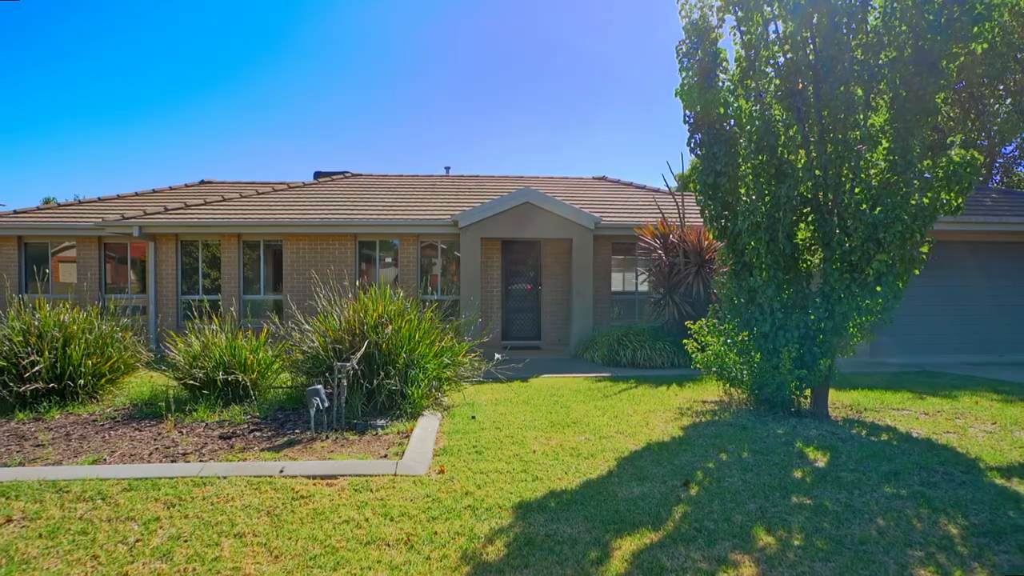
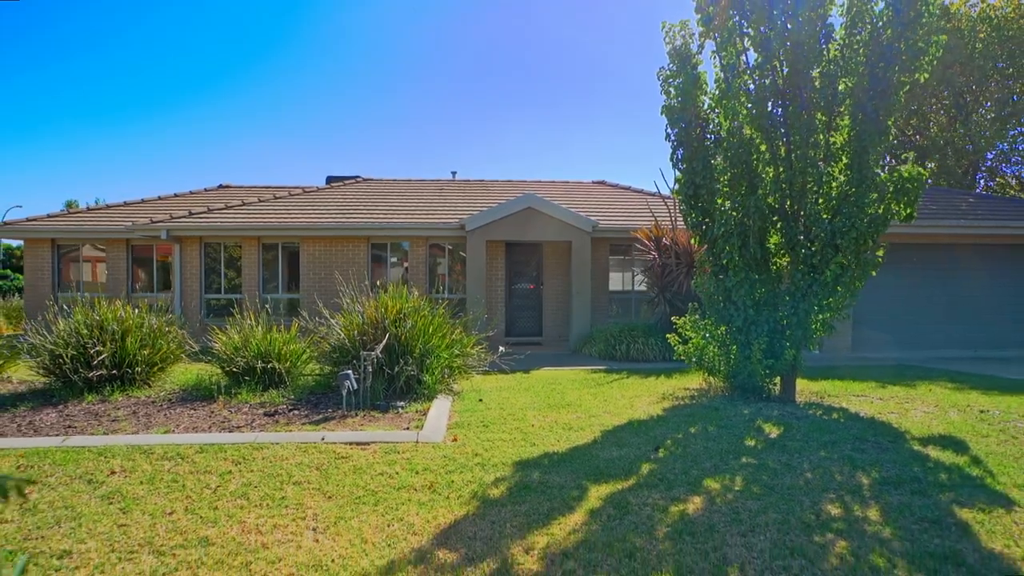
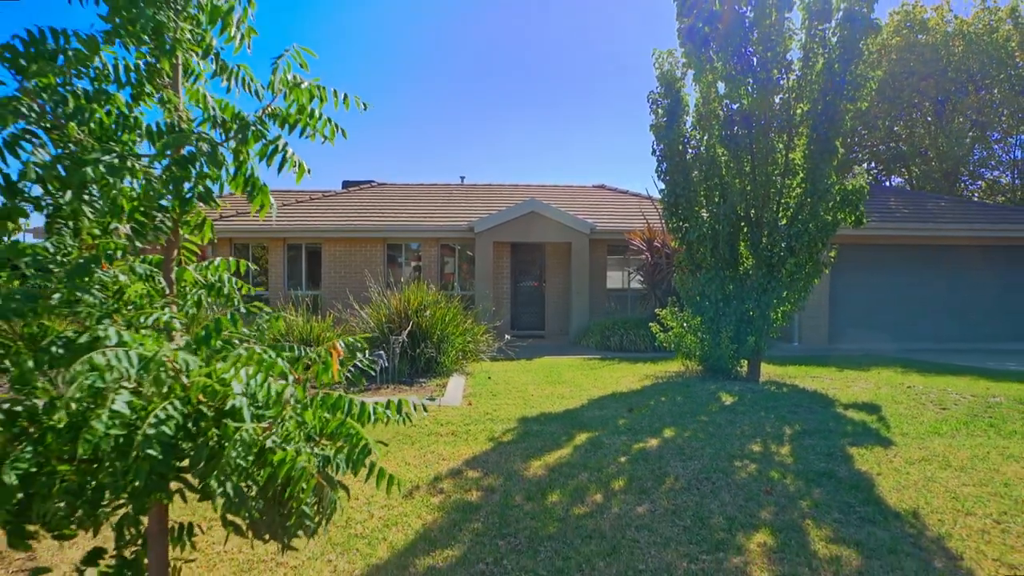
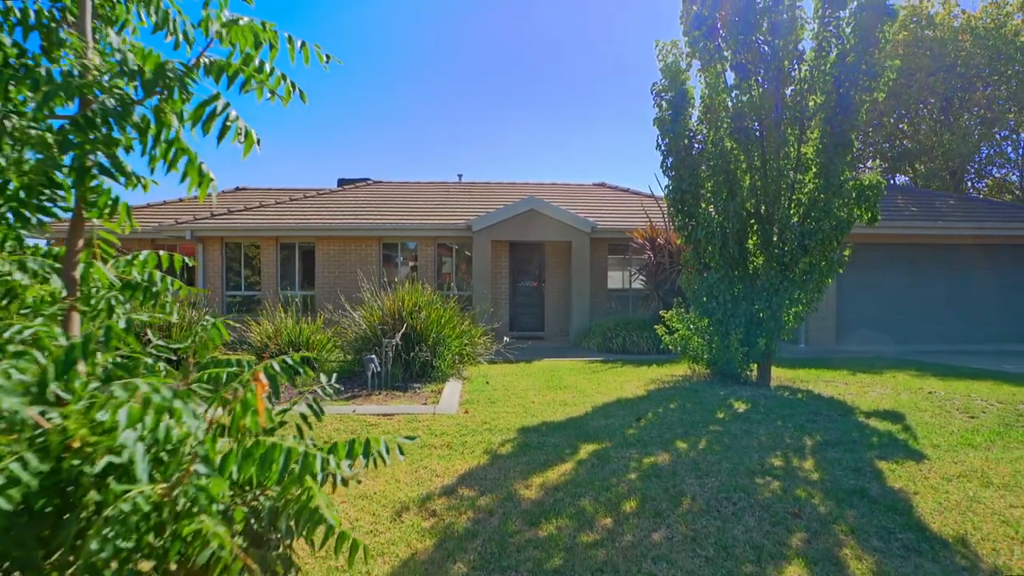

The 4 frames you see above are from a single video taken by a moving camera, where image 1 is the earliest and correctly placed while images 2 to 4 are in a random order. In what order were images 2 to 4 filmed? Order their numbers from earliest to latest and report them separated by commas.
2, 4, 3
